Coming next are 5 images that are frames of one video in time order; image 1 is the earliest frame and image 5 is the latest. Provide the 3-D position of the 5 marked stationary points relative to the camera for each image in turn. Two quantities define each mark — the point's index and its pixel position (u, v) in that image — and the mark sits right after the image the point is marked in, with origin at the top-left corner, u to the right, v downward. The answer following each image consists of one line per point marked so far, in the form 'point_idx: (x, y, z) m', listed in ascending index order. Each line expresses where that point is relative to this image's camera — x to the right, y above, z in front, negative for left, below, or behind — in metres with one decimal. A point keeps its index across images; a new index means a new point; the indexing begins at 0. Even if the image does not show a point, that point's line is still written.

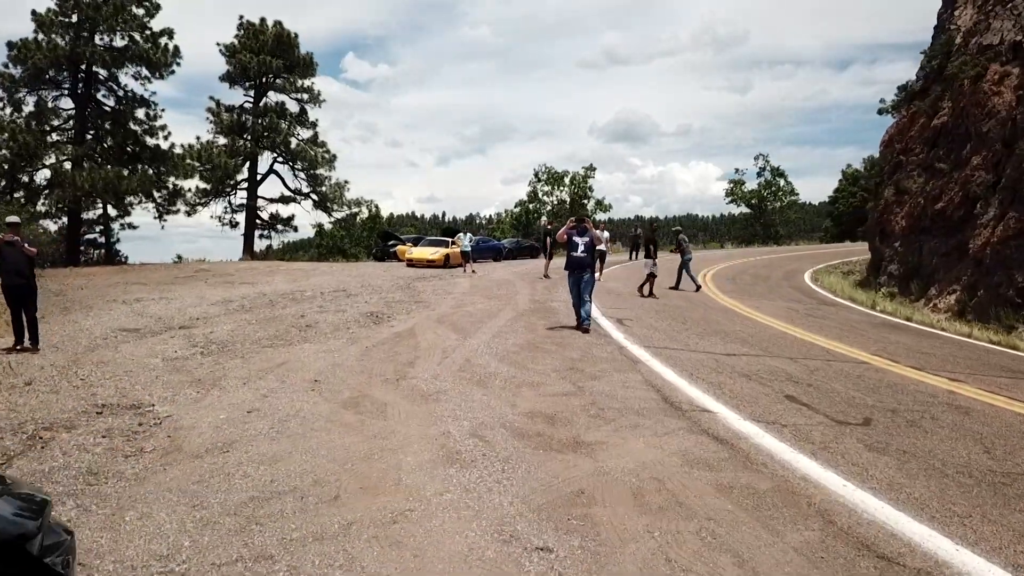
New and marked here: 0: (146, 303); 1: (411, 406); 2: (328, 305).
0: (-5.1, -0.2, +11.4) m
1: (-0.6, -0.7, +4.6) m
2: (-2.5, -0.2, +10.9) m
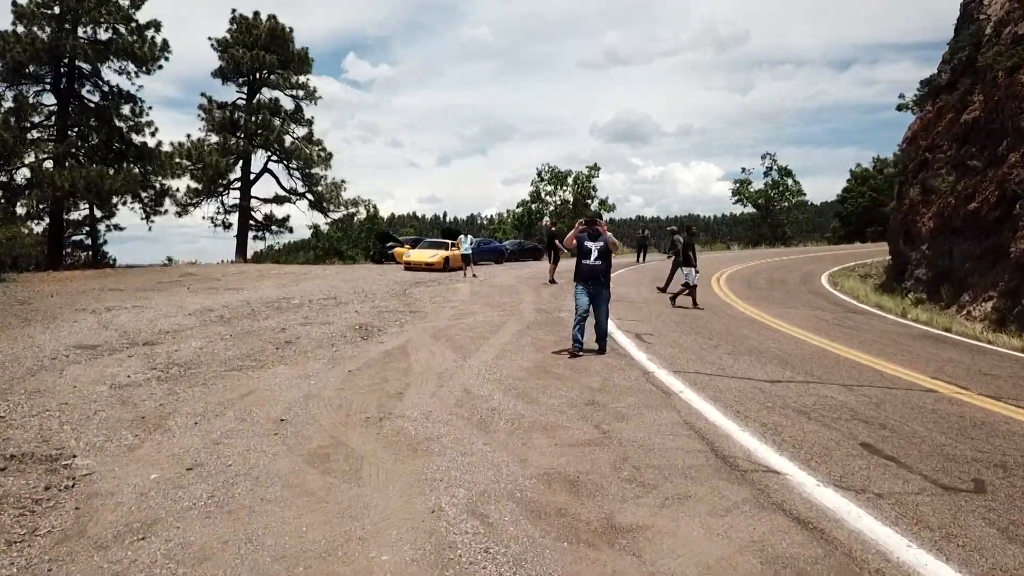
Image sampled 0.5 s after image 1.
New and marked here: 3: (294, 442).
0: (-5.1, -0.3, +10.5) m
1: (-0.5, -0.8, +3.6) m
2: (-2.4, -0.3, +9.9) m
3: (-1.1, -0.8, +4.1) m
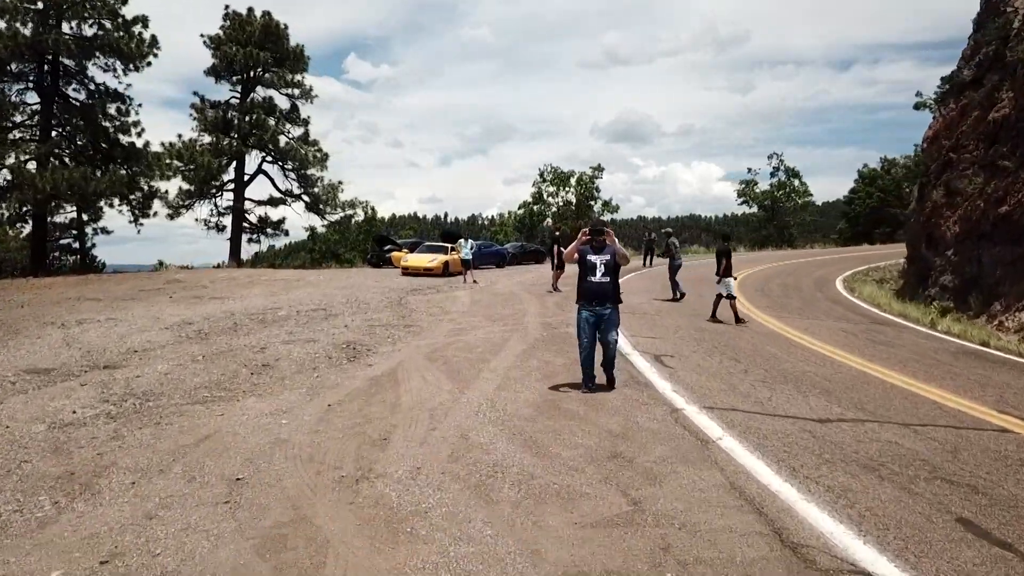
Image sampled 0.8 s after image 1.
0: (-5.0, -0.5, +9.7) m
1: (-0.5, -0.9, +2.8) m
2: (-2.4, -0.5, +9.1) m
3: (-1.1, -0.9, +3.2) m
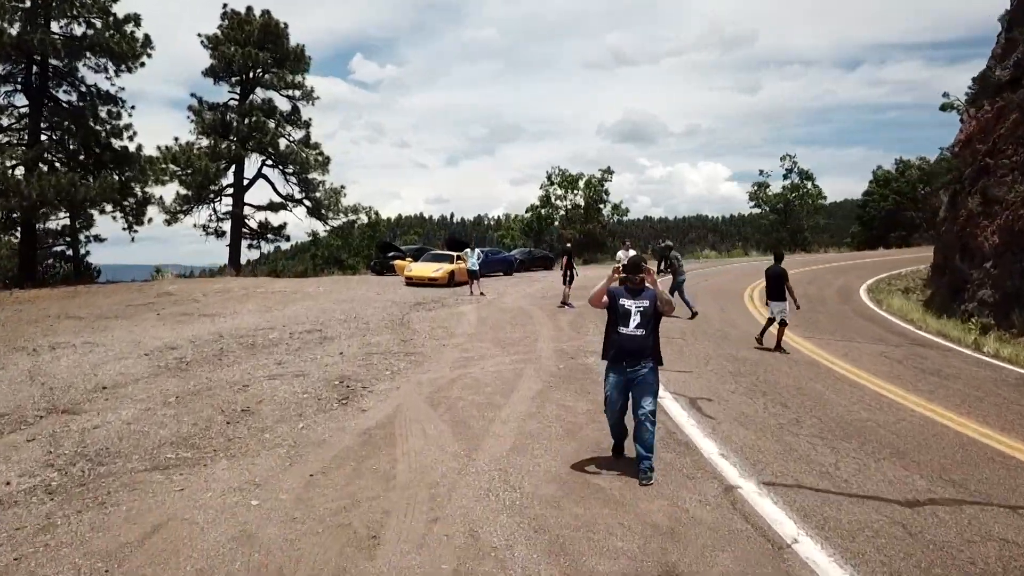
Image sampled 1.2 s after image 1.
0: (-4.9, -0.7, +8.8) m
1: (-0.4, -1.2, +1.9) m
2: (-2.2, -0.7, +8.3) m
3: (-1.0, -1.2, +2.4) m
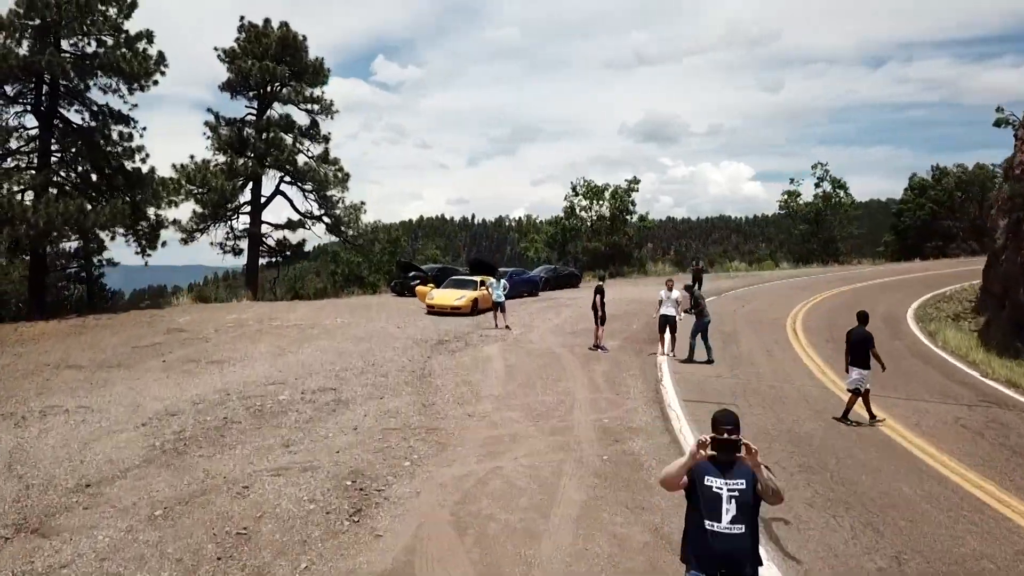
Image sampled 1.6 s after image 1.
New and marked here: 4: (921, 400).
0: (-4.6, -1.4, +8.0) m
1: (-0.3, -1.8, +1.0) m
2: (-1.9, -1.4, +7.4) m
3: (-0.8, -1.8, +1.5) m
4: (+5.0, -1.4, +10.0) m
